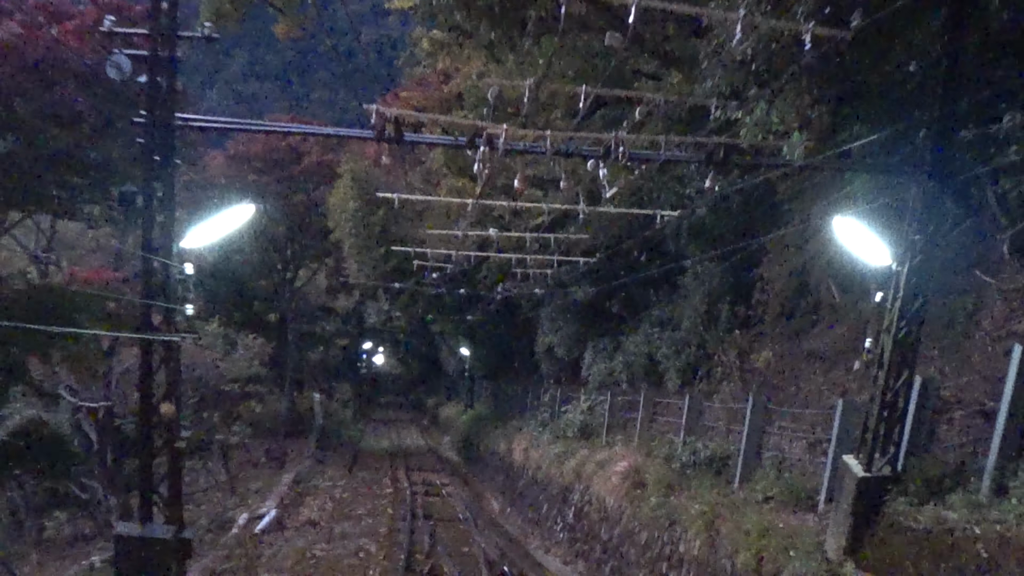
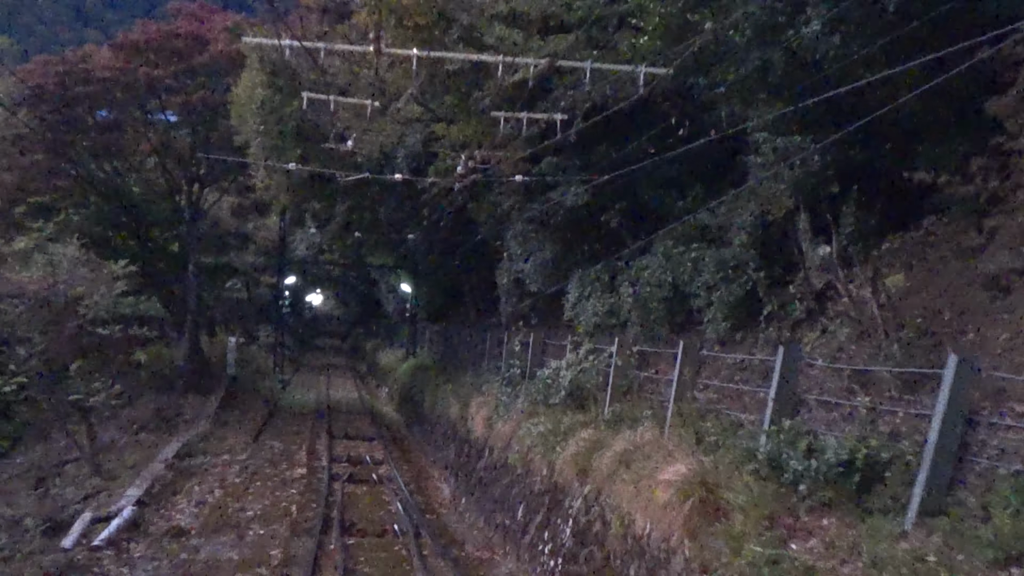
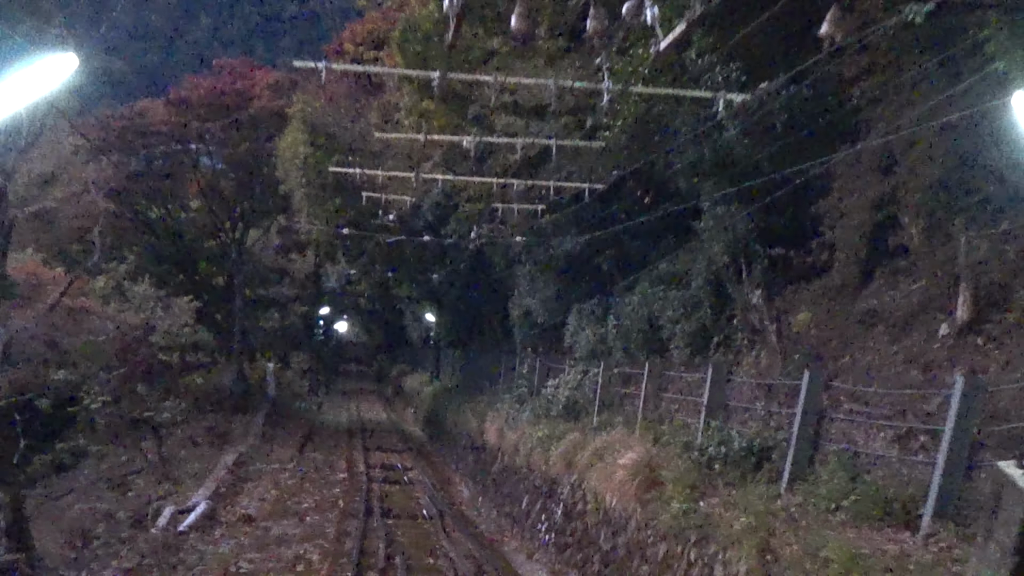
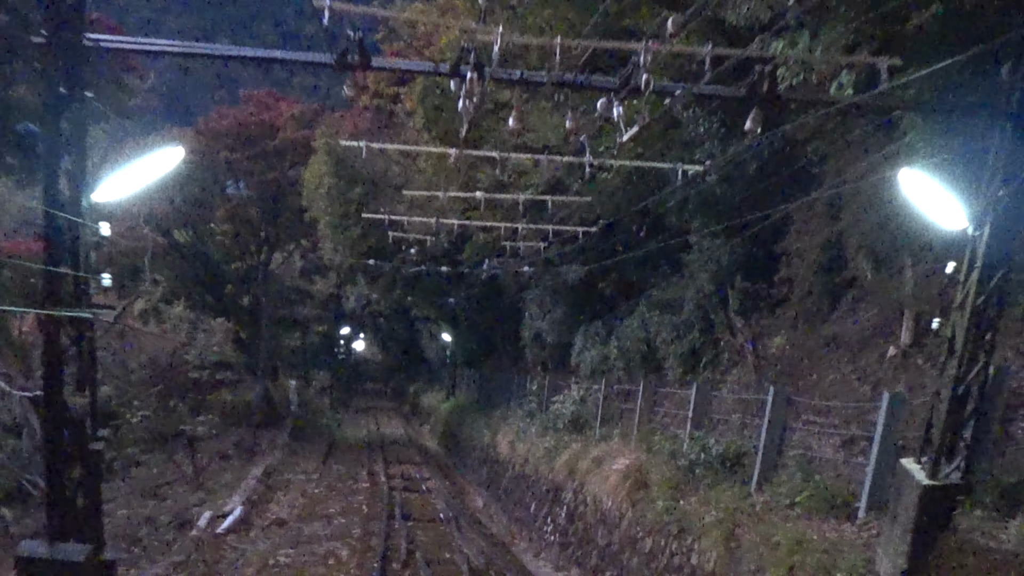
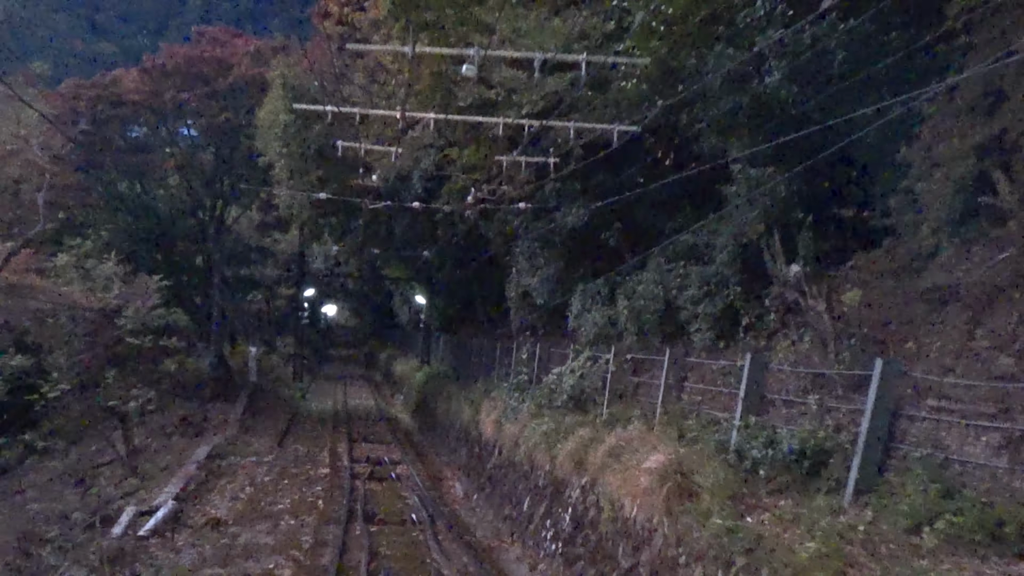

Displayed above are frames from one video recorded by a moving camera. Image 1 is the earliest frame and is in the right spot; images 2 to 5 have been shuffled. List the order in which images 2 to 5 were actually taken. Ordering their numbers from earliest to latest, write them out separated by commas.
4, 3, 5, 2
